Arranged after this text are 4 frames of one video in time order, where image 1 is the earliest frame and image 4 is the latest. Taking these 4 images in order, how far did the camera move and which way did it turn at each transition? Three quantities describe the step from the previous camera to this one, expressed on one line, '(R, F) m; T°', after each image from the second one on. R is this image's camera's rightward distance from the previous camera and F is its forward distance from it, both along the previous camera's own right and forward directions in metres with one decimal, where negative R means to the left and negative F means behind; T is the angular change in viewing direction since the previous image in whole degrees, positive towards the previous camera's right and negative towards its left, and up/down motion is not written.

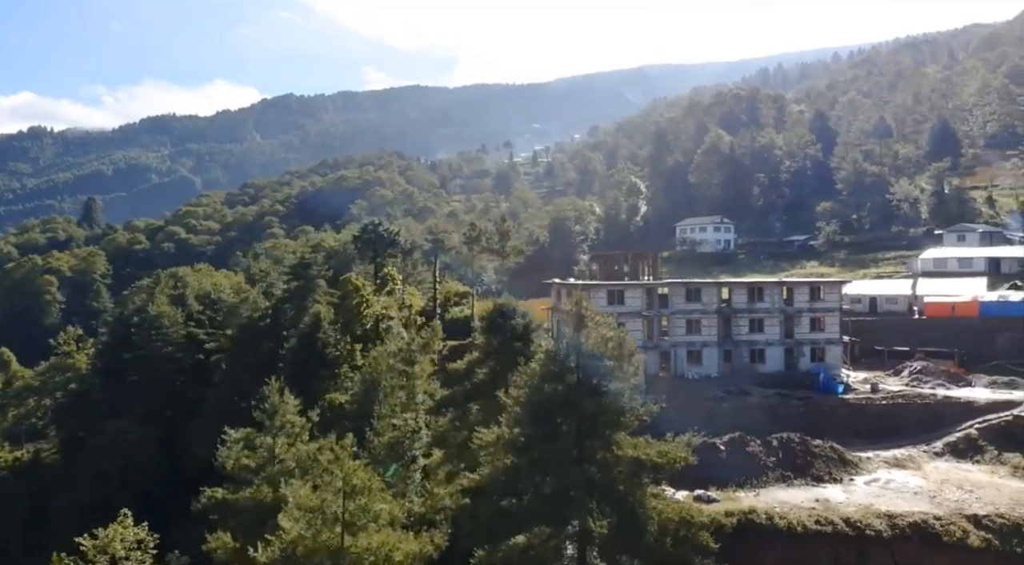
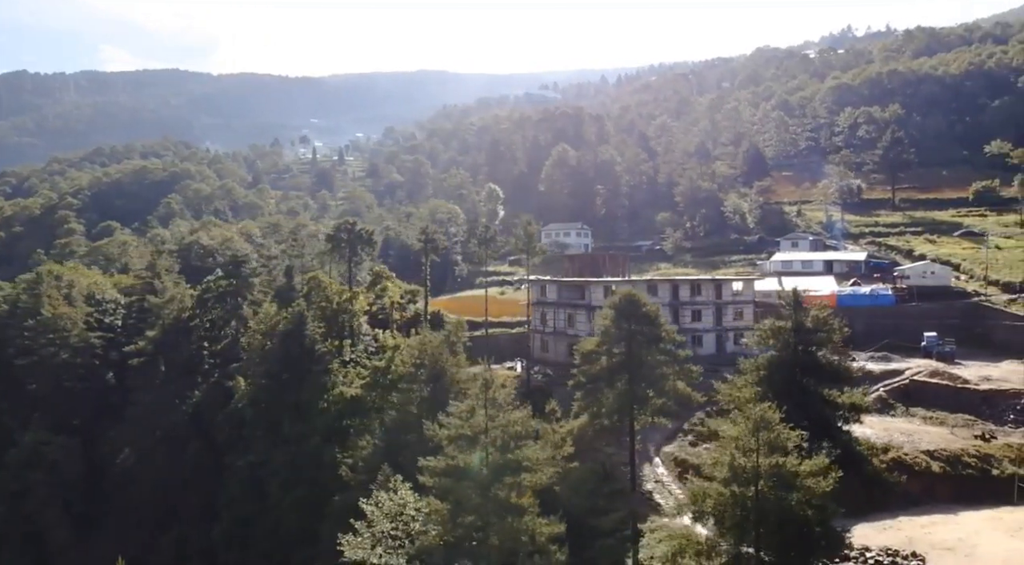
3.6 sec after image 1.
(-12.6, -3.3) m; +18°
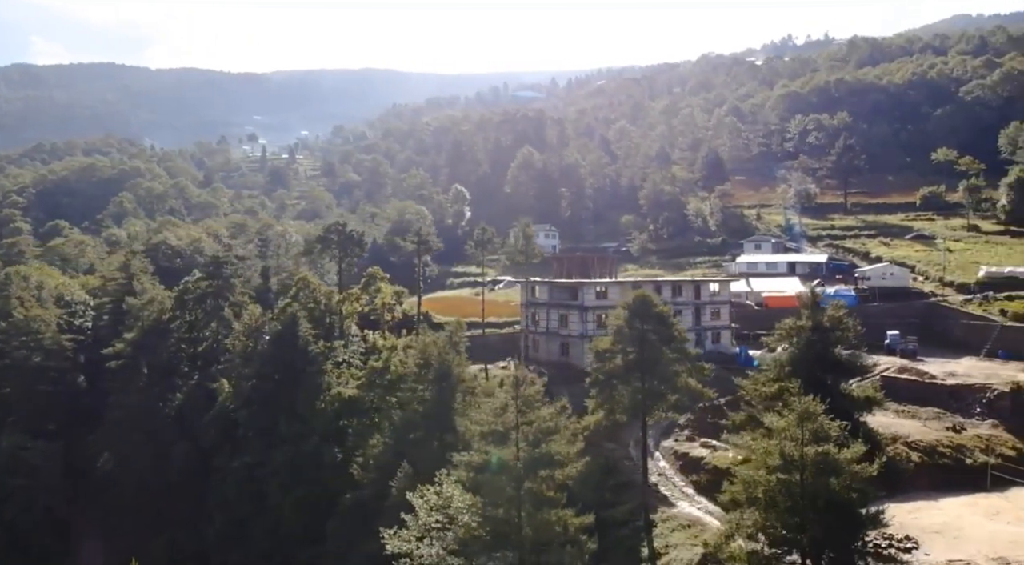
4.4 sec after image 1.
(-2.9, -1.1) m; +4°
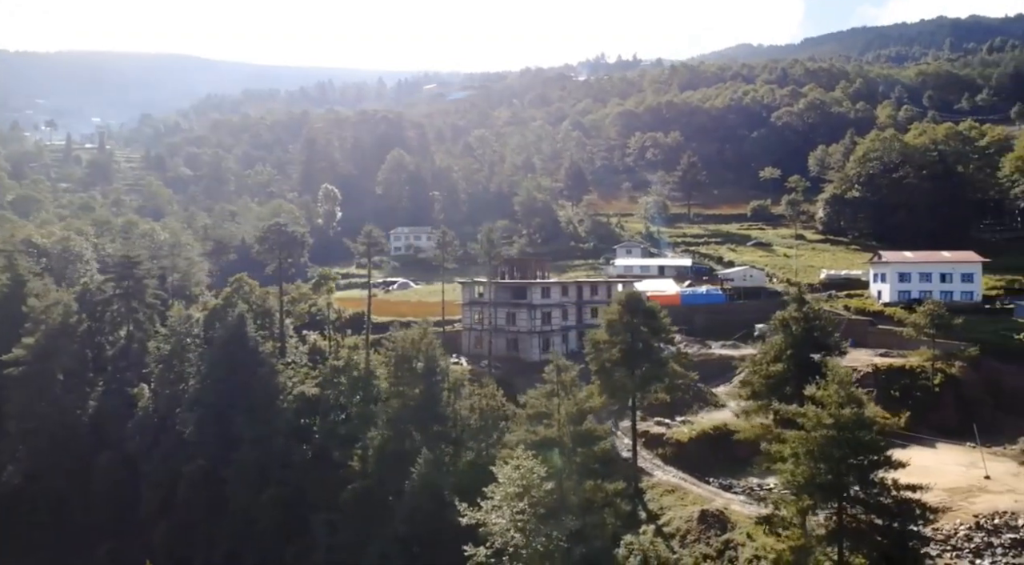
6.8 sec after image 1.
(-9.0, -3.0) m; +14°
